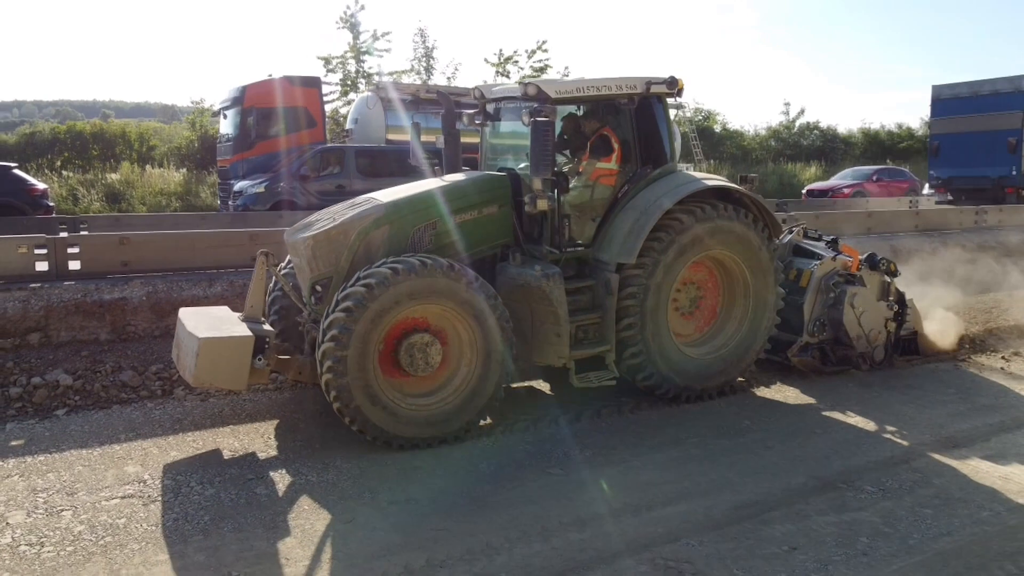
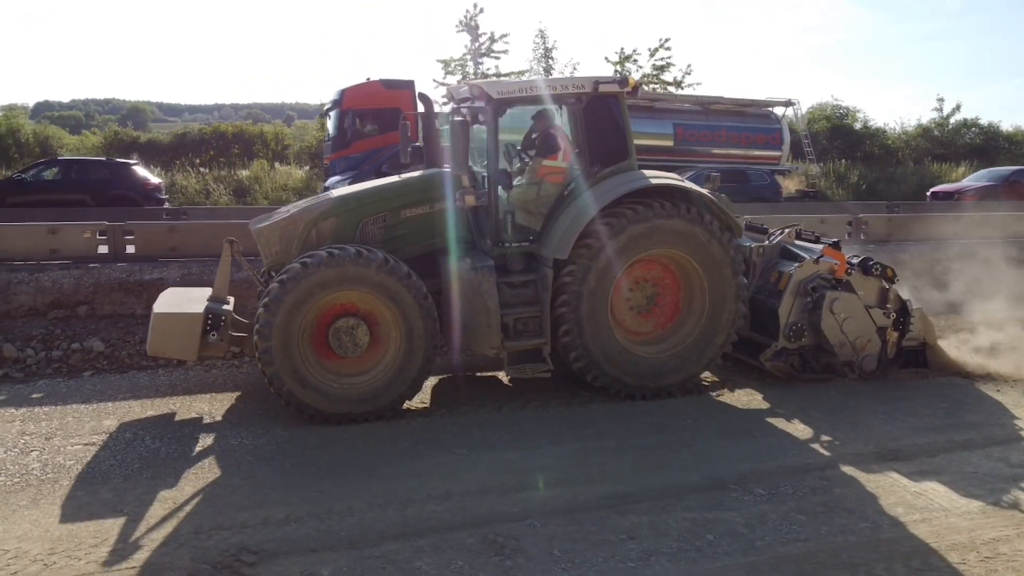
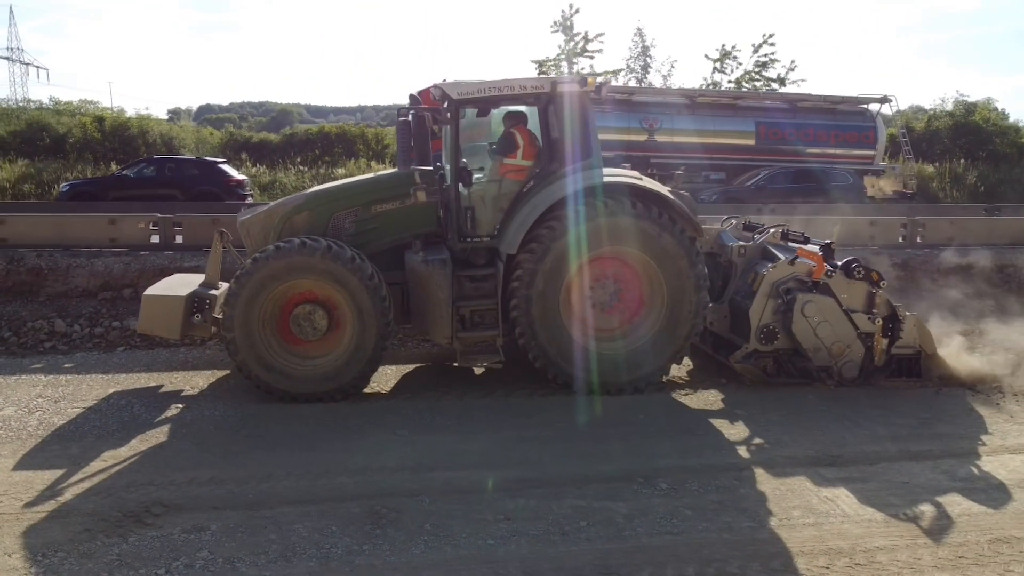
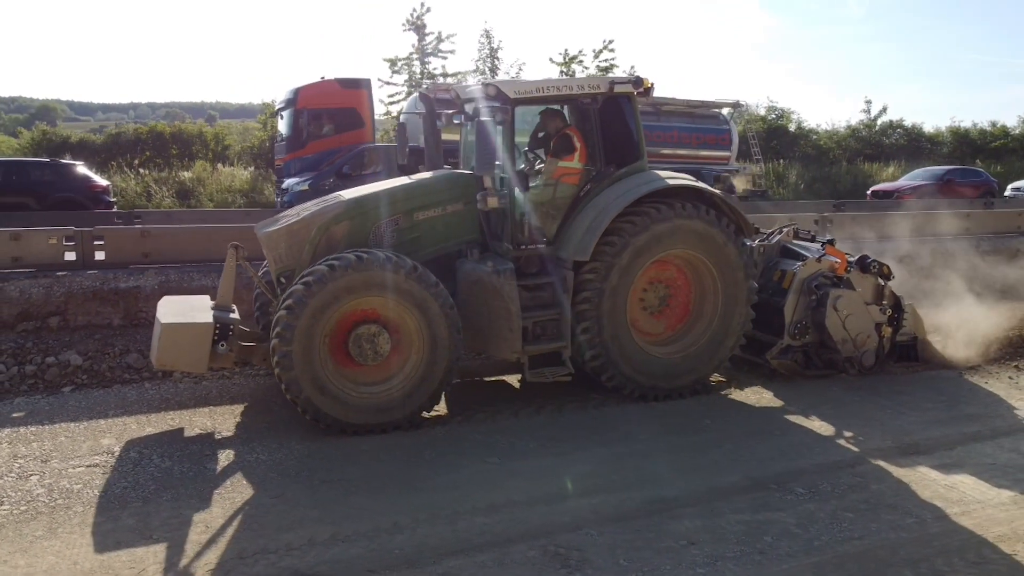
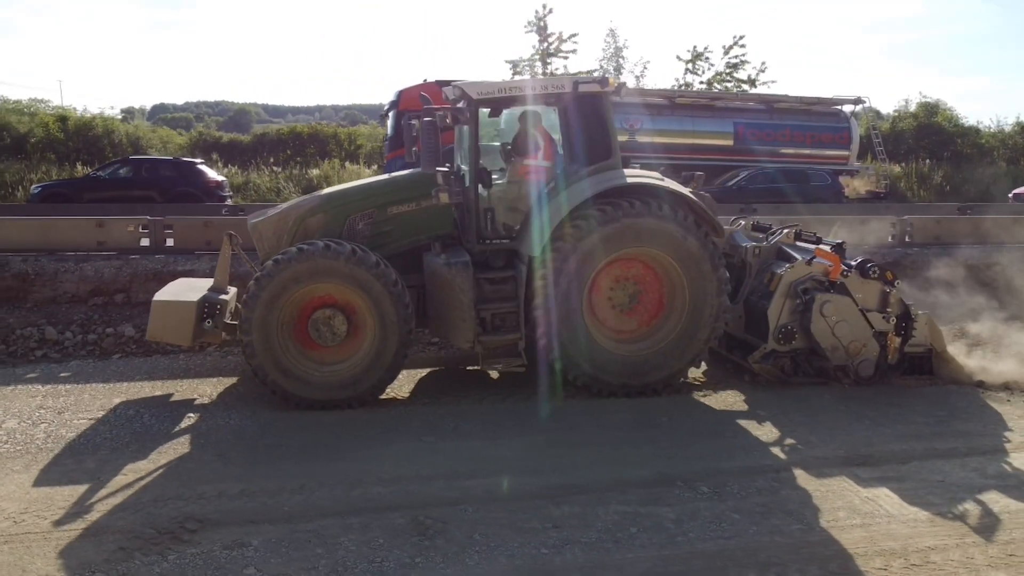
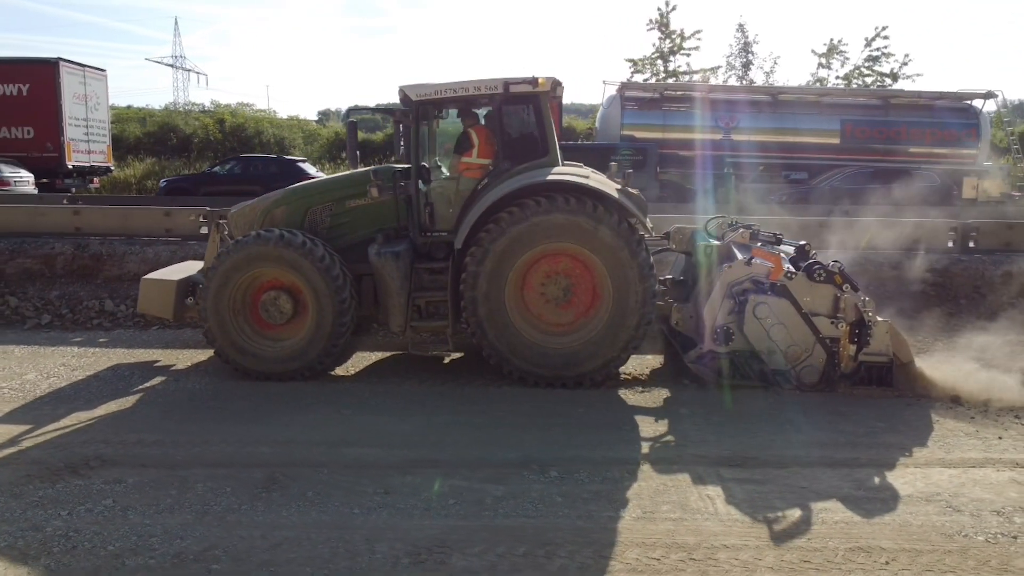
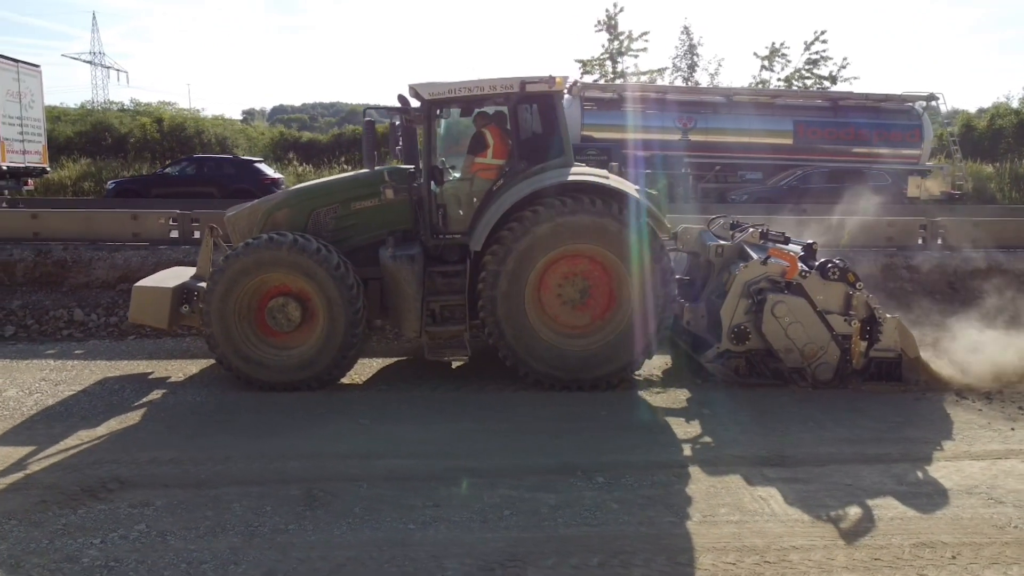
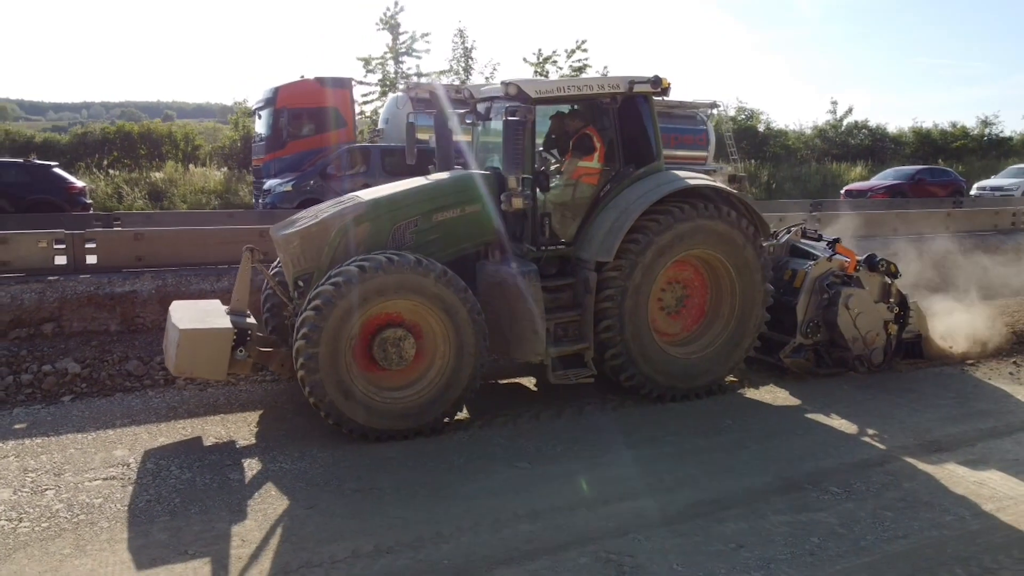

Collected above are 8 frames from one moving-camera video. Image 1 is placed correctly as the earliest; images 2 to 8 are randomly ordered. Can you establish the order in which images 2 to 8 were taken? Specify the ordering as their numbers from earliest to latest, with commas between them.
8, 4, 2, 5, 3, 7, 6
